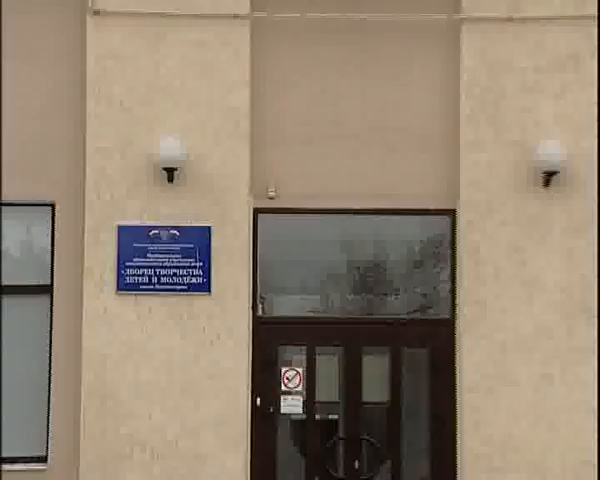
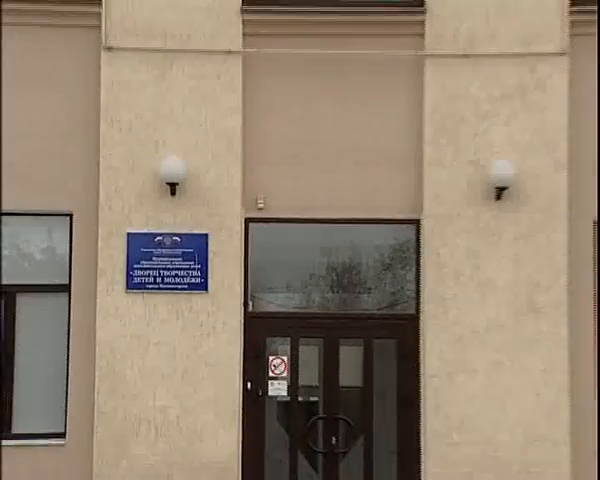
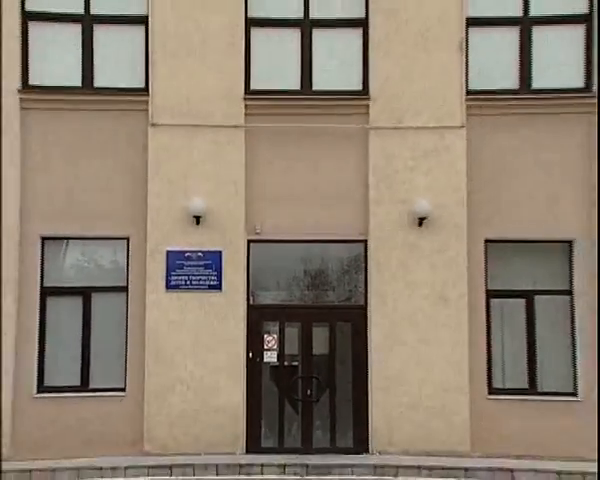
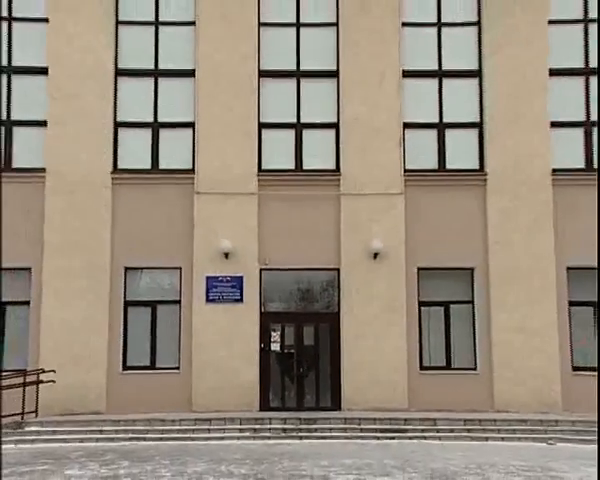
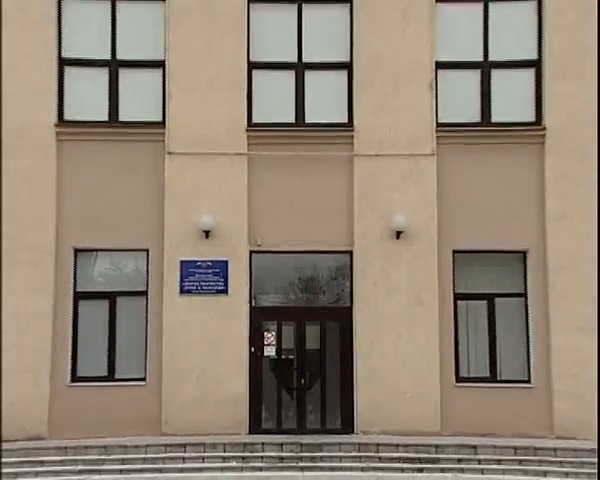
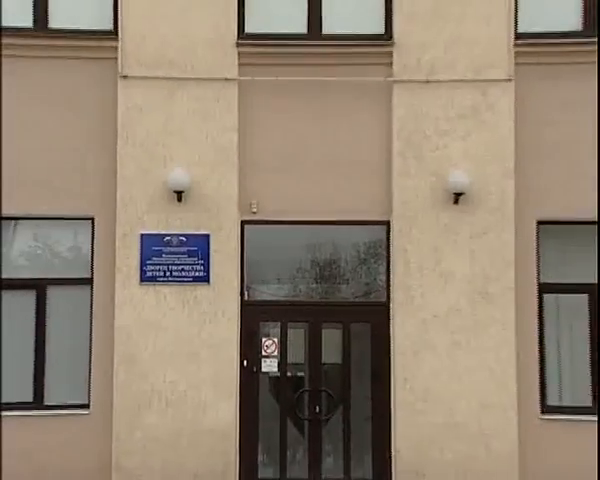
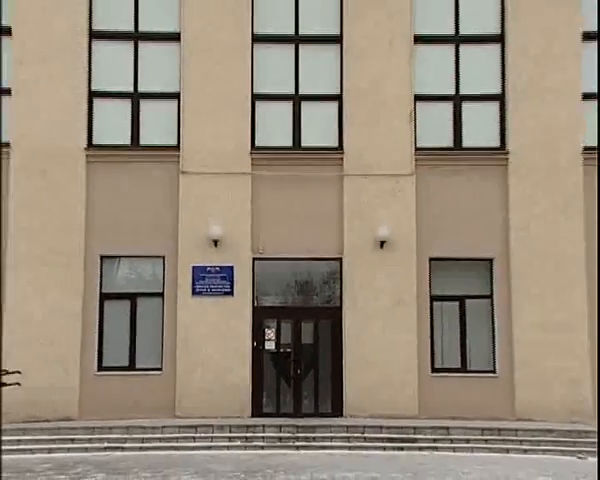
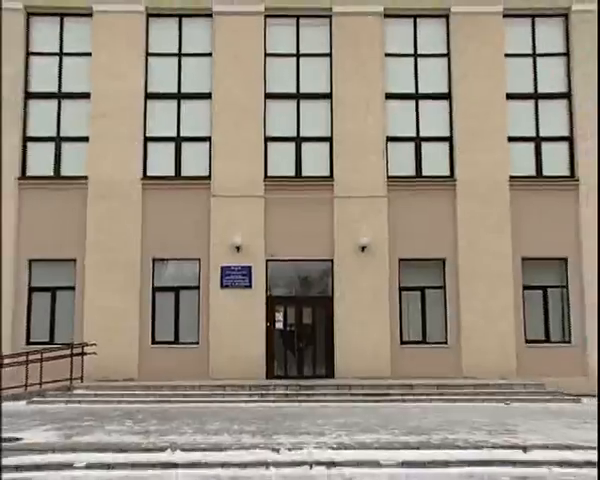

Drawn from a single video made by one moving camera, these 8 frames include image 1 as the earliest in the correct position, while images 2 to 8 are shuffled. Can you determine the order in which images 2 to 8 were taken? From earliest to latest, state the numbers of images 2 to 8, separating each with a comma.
2, 6, 3, 5, 7, 4, 8
